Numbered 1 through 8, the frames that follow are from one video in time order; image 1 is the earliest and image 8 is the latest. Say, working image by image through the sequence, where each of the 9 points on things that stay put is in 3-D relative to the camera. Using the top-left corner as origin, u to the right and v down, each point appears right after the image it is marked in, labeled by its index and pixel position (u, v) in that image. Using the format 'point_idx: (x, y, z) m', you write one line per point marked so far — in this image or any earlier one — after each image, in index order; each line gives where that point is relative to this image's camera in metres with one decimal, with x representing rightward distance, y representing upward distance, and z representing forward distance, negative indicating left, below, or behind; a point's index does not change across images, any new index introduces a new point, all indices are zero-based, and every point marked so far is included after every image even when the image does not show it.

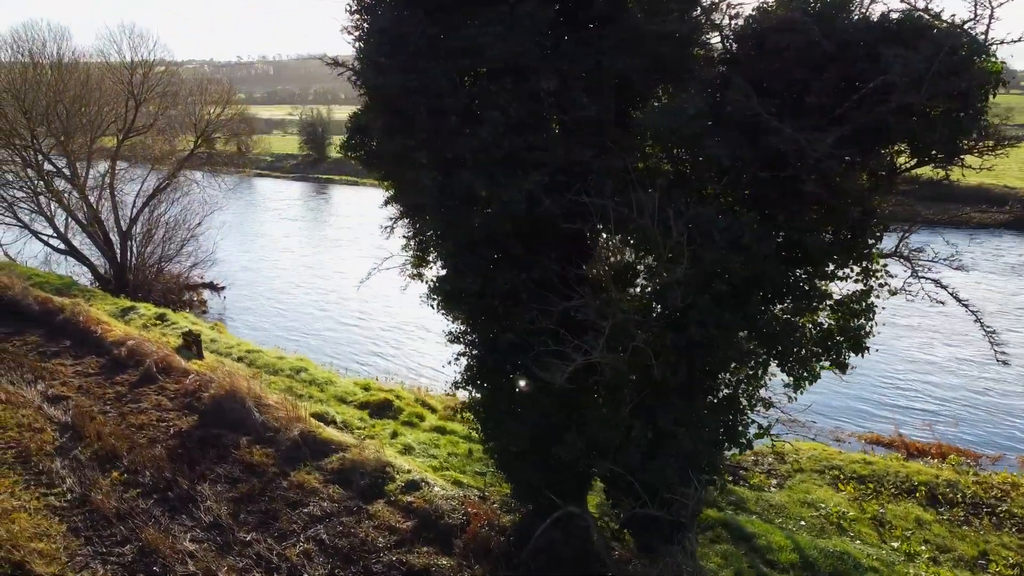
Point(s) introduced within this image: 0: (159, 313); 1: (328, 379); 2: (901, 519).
0: (-8.6, -0.7, +17.8) m
1: (-3.5, -1.7, +13.7) m
2: (+5.9, -3.5, +11.1) m
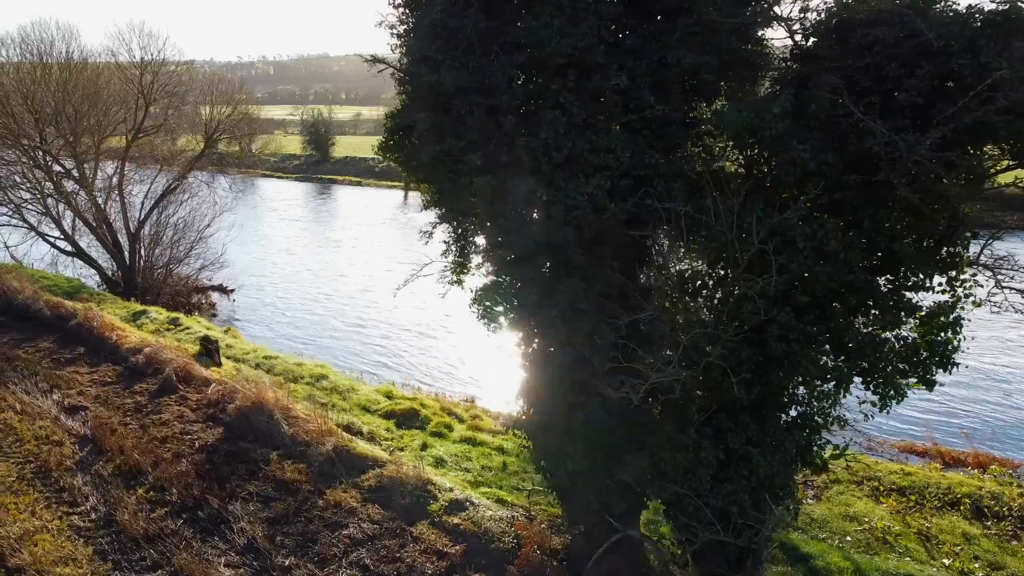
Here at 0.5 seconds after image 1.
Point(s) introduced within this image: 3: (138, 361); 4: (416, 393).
0: (-8.1, -0.8, +17.4) m
1: (-3.0, -1.8, +13.3) m
2: (+6.4, -3.6, +10.7) m
3: (-5.9, -1.2, +11.6) m
4: (-1.9, -2.1, +14.3) m
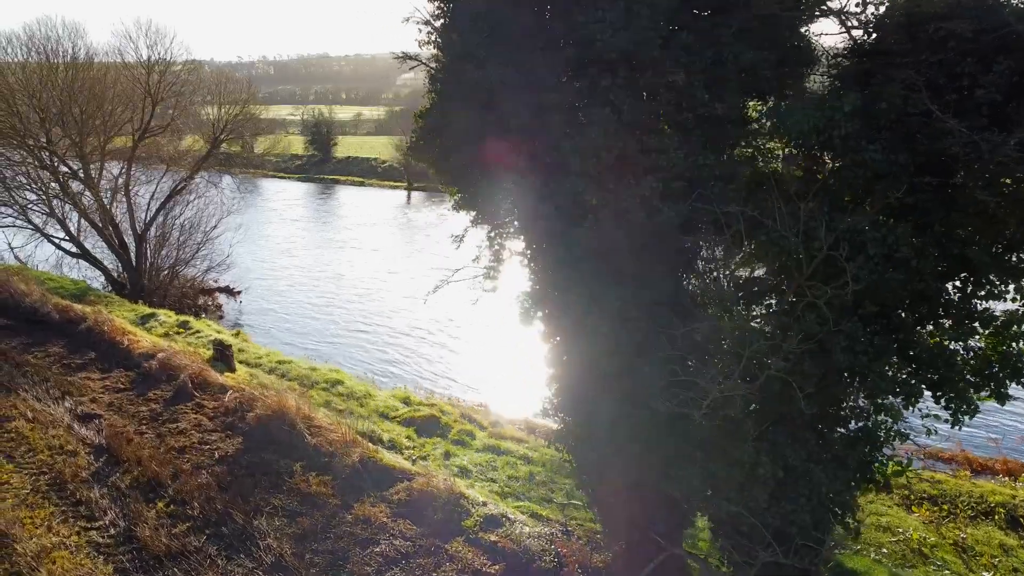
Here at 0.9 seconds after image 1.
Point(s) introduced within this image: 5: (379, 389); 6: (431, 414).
0: (-7.8, -0.8, +17.1) m
1: (-2.6, -1.9, +13.0) m
2: (+6.8, -3.7, +10.4) m
3: (-5.6, -1.2, +11.3) m
4: (-1.6, -2.2, +14.0) m
5: (-2.5, -1.9, +13.8) m
6: (-1.3, -2.0, +11.8) m
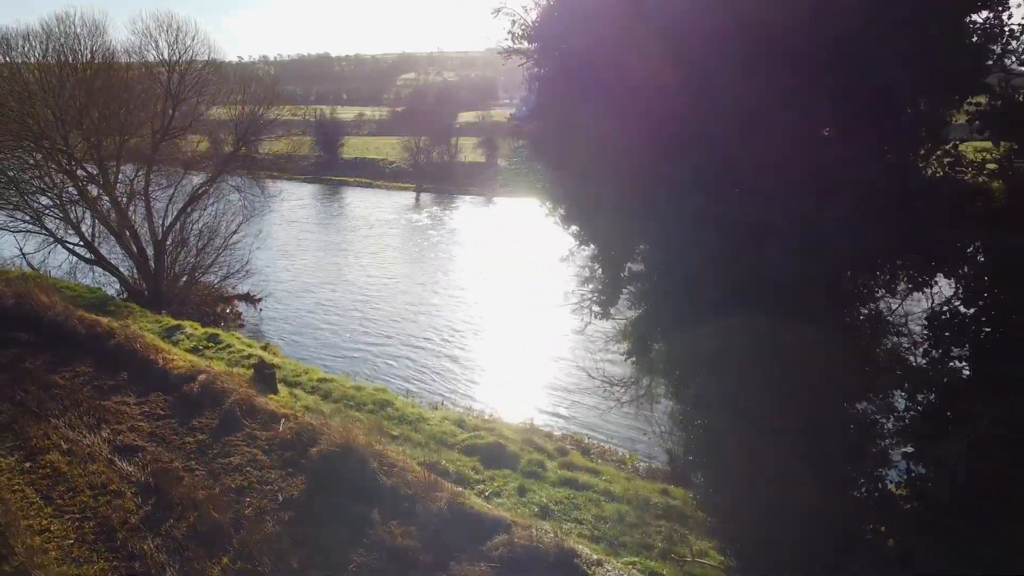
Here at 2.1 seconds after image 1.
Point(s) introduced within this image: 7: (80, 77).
0: (-6.8, -1.1, +16.2) m
1: (-1.6, -2.1, +12.1) m
2: (+7.8, -3.9, +9.5) m
3: (-4.6, -1.5, +10.5) m
4: (-0.6, -2.4, +13.2) m
5: (-1.5, -2.2, +12.9) m
6: (-0.3, -2.3, +10.9) m
7: (-11.8, +5.7, +19.9) m
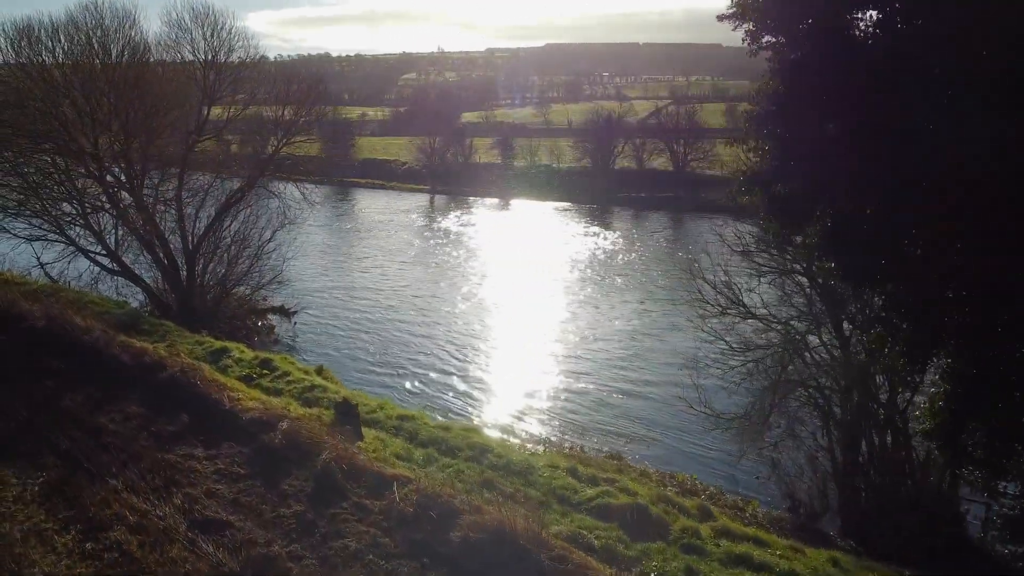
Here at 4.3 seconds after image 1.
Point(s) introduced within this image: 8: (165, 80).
0: (-5.1, -1.5, +14.6) m
1: (+0.1, -2.5, +10.5) m
2: (+9.5, -4.3, +7.9) m
3: (-2.9, -1.8, +8.8) m
4: (+1.1, -2.8, +11.5) m
5: (+0.2, -2.6, +11.3) m
6: (+1.4, -2.7, +9.2) m
7: (-10.1, +5.3, +18.2) m
8: (-9.3, +5.5, +19.4) m
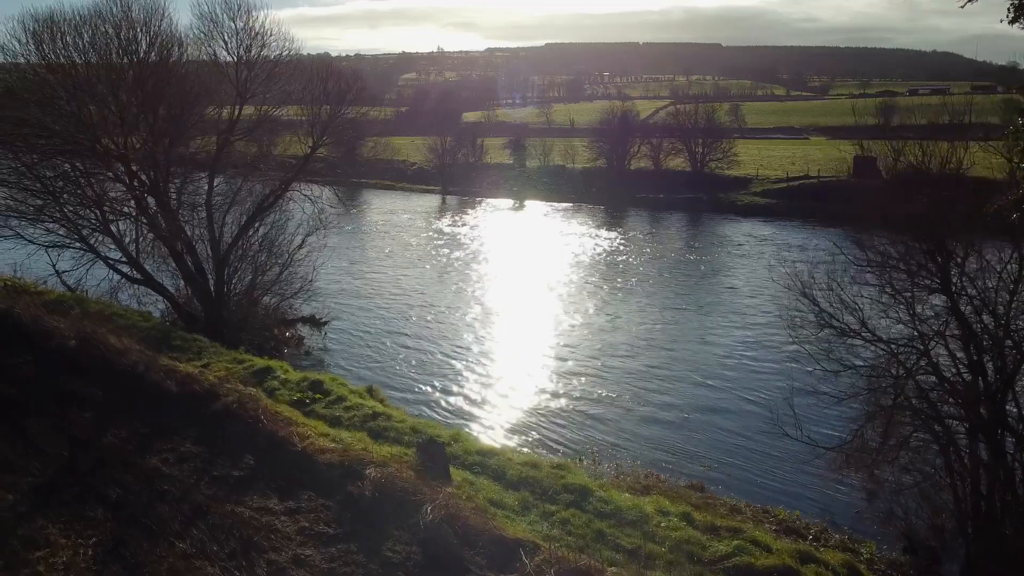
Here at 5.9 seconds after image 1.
0: (-3.7, -1.7, +13.3) m
1: (+1.4, -2.8, +9.2) m
2: (+10.8, -4.6, +6.6) m
3: (-1.5, -2.1, +7.6) m
4: (+2.5, -3.1, +10.3) m
5: (+1.6, -2.8, +10.0) m
6: (+2.7, -2.9, +8.0) m
7: (-8.8, +5.0, +17.0) m
8: (-8.0, +5.3, +18.2) m
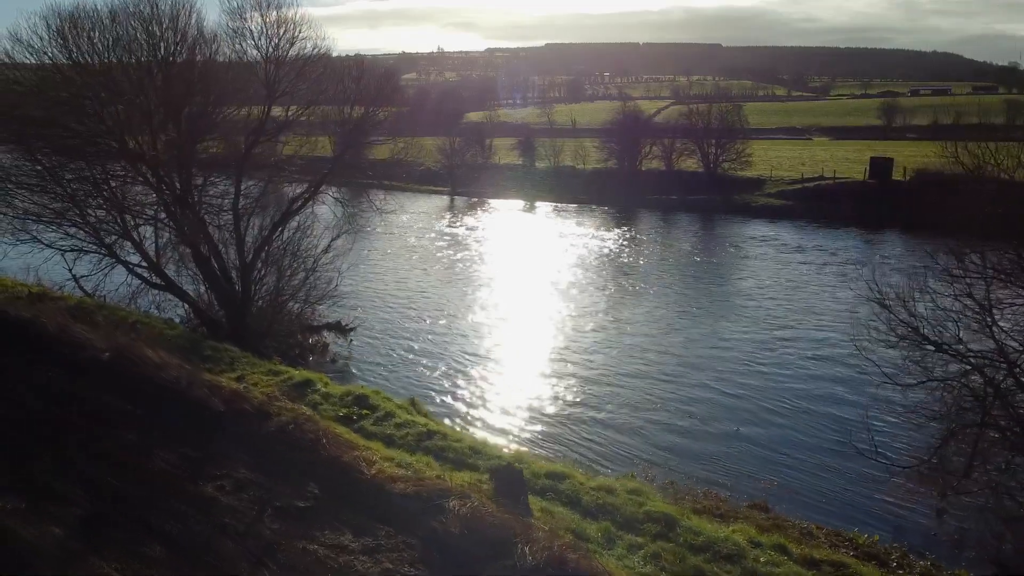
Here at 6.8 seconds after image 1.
0: (-2.8, -1.9, +12.7) m
1: (+2.4, -2.9, +8.6) m
2: (+11.8, -4.7, +6.0) m
3: (-0.6, -2.3, +6.9) m
4: (+3.4, -3.2, +9.6) m
5: (+2.5, -3.0, +9.4) m
6: (+3.7, -3.1, +7.4) m
7: (-7.8, +4.9, +16.3) m
8: (-7.0, +5.1, +17.5) m
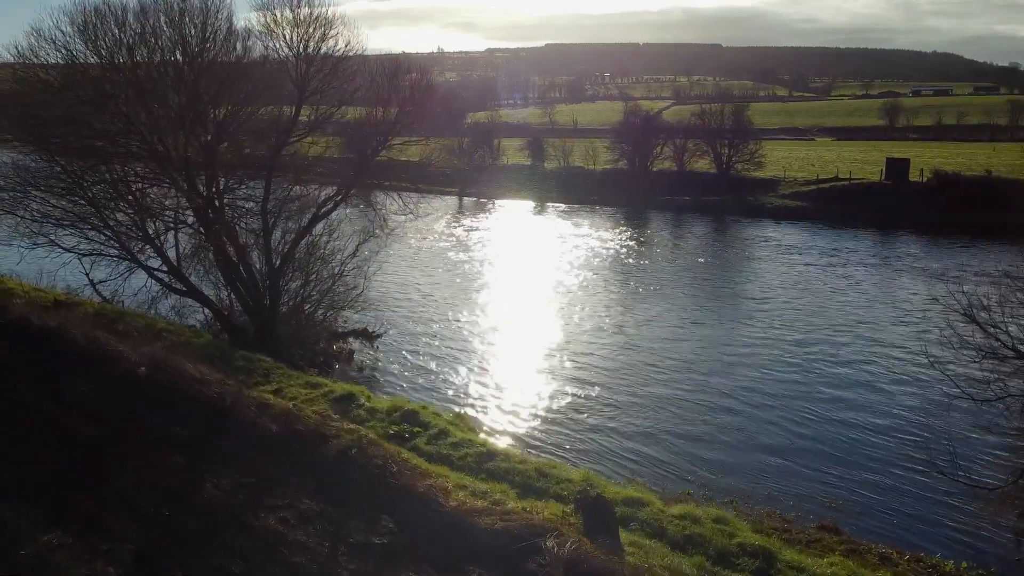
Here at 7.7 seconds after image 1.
0: (-1.9, -2.0, +12.0) m
1: (+3.3, -3.1, +7.9) m
2: (+12.7, -4.9, +5.3) m
3: (+0.3, -2.4, +6.2) m
4: (+4.3, -3.4, +9.0) m
5: (+3.4, -3.2, +8.7) m
6: (+4.6, -3.3, +6.7) m
7: (-6.9, +4.7, +15.6) m
8: (-6.1, +4.9, +16.8) m
